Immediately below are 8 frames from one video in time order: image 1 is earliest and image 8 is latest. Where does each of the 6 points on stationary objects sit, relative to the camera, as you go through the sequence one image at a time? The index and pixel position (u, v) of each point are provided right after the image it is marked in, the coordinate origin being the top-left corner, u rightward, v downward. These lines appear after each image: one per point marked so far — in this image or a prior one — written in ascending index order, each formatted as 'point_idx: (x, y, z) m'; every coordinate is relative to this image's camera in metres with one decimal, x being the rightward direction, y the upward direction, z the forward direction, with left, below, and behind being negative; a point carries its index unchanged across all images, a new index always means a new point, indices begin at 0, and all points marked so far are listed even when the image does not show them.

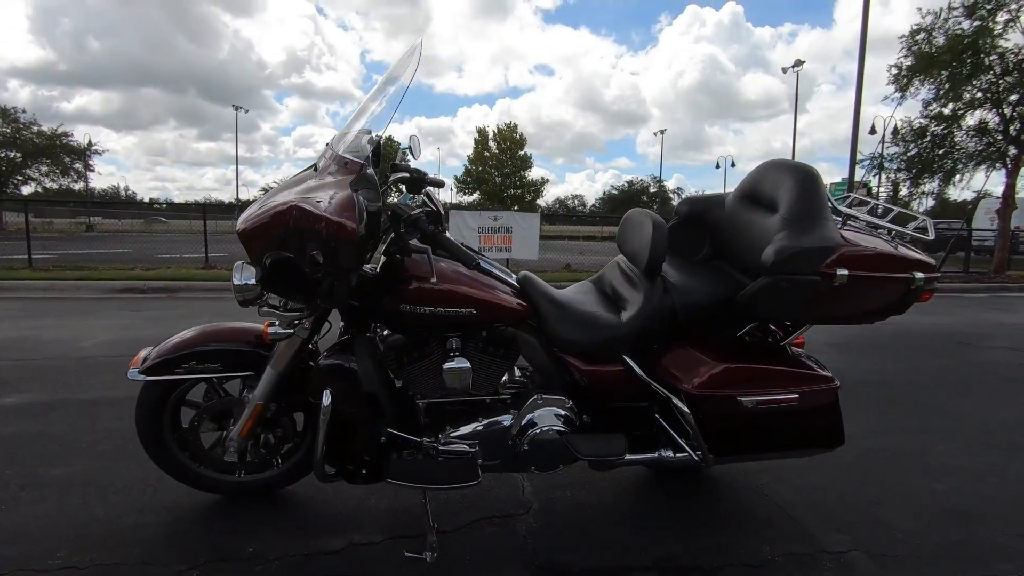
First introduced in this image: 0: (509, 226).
0: (0.0, +1.6, +13.8) m
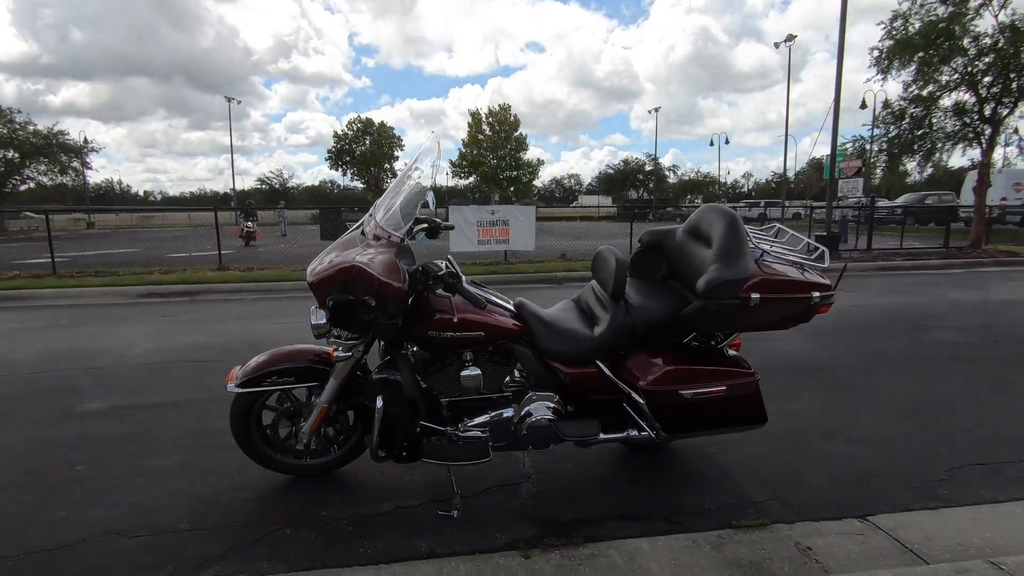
0: (-0.1, +1.9, +14.5) m
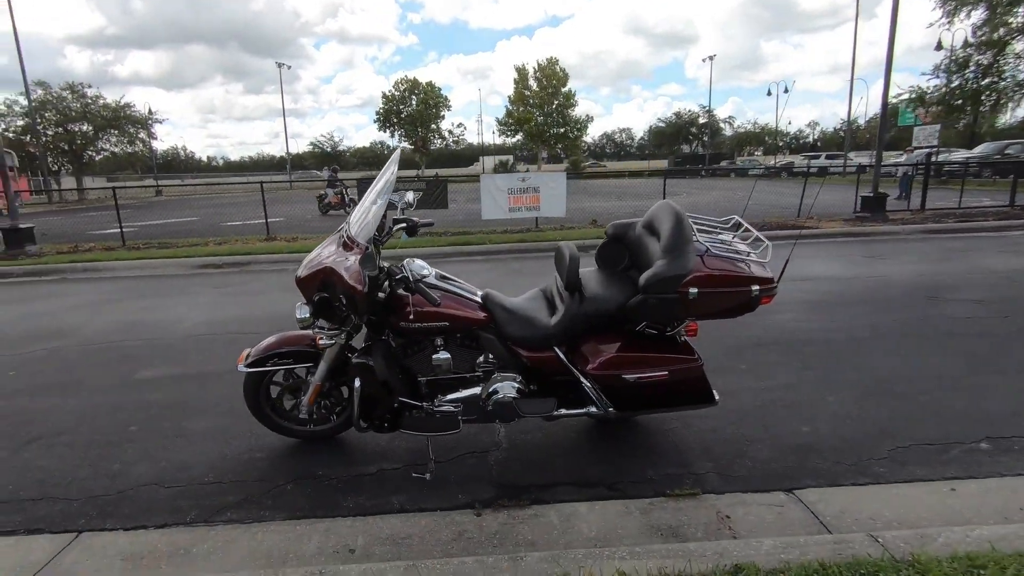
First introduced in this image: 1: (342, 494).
0: (+0.7, +2.8, +14.6) m
1: (-1.0, -1.2, +3.2) m
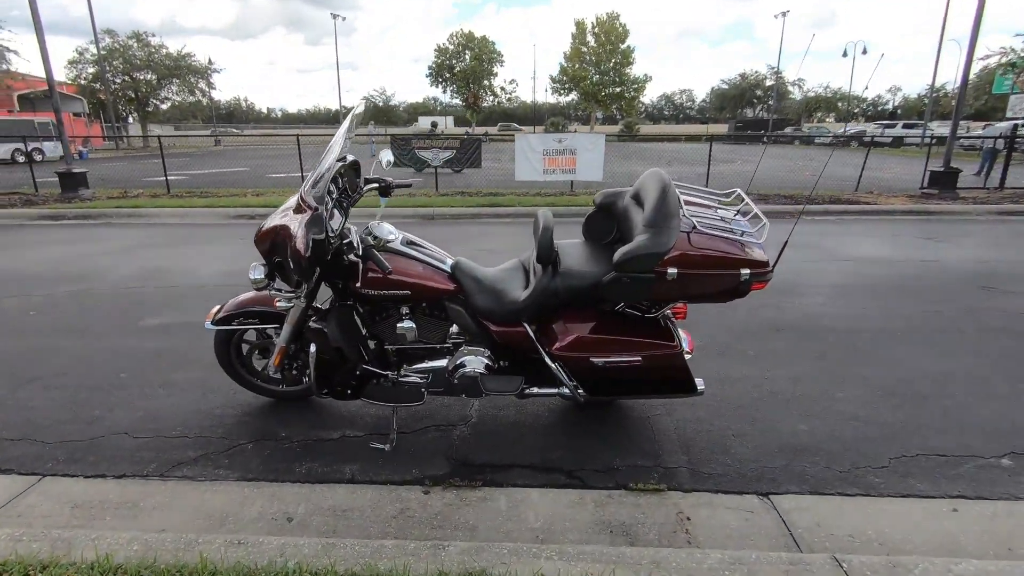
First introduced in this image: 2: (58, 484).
0: (+1.6, +3.7, +14.1) m
1: (-1.3, -1.0, +3.2) m
2: (-2.5, -1.1, +3.0) m
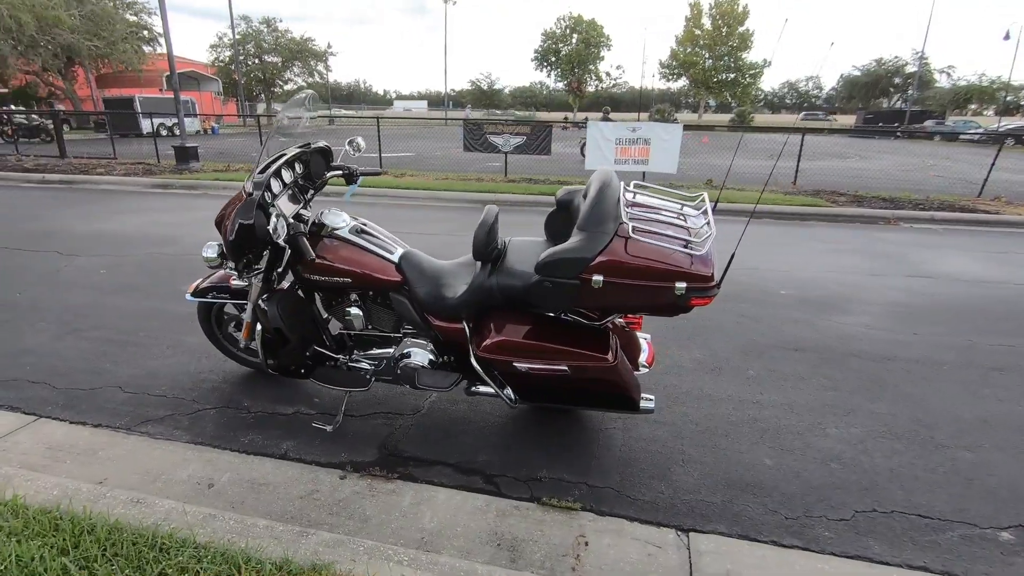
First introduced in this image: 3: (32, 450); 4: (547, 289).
0: (+3.4, +3.8, +13.5) m
1: (-1.7, -0.9, +3.4) m
2: (-2.9, -0.9, +3.4) m
3: (-2.8, -0.9, +3.1) m
4: (+0.2, 0.0, +2.7) m
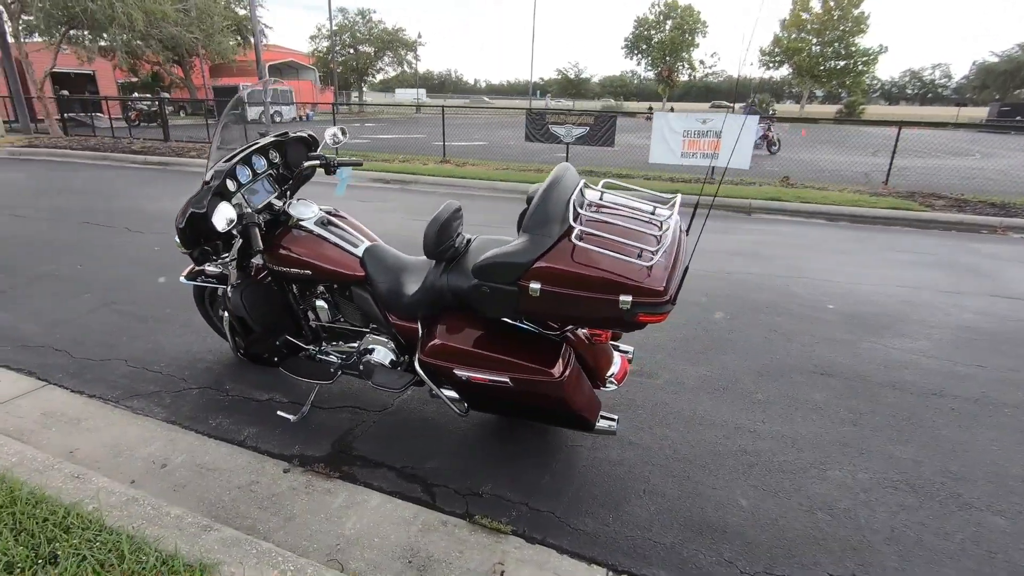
0: (+4.8, +3.7, +12.6) m
1: (-1.9, -0.8, +3.4) m
2: (-3.1, -0.7, +3.6) m
3: (-3.0, -0.8, +3.4) m
4: (-0.1, 0.0, +2.5) m
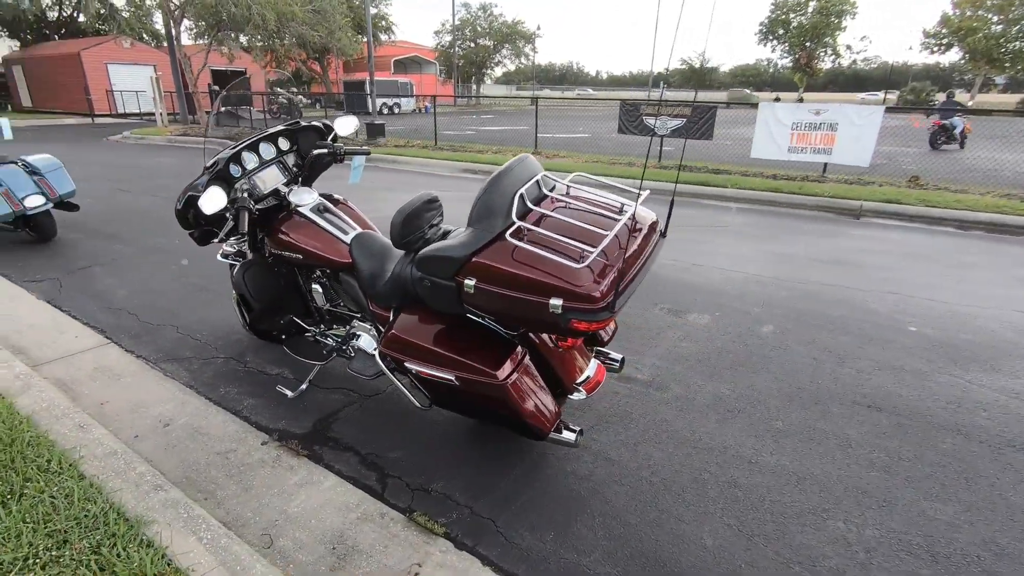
0: (+6.7, +3.5, +11.3) m
1: (-1.9, -0.6, +3.7) m
2: (-3.1, -0.5, +4.2) m
3: (-3.1, -0.6, +3.9) m
4: (-0.3, 0.0, +2.4) m
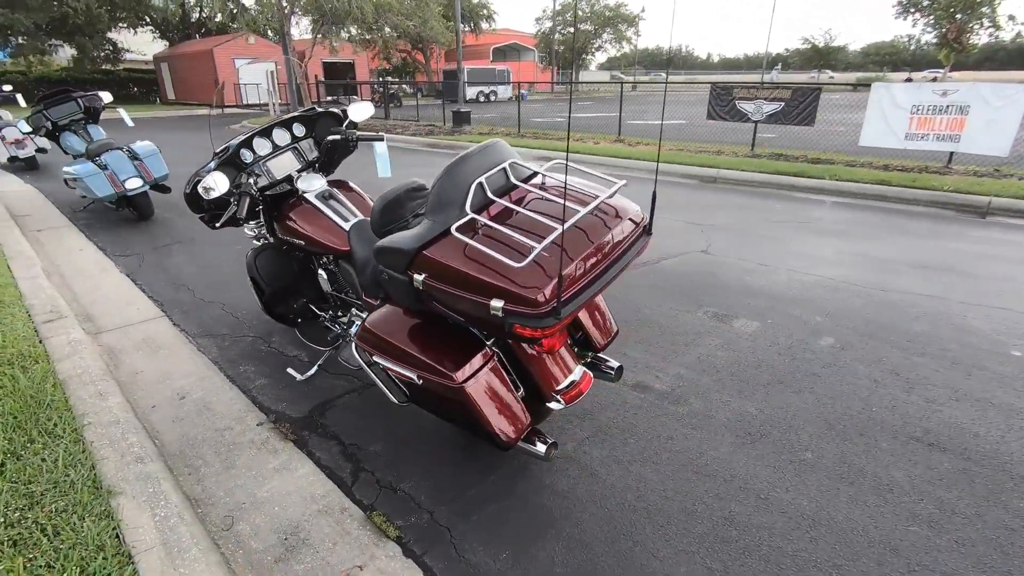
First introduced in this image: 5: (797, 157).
0: (+8.2, +3.3, +9.7) m
1: (-1.9, -0.5, +3.9) m
2: (-2.9, -0.3, +4.5) m
3: (-3.0, -0.4, +4.2) m
4: (-0.5, 0.0, +2.3) m
5: (+6.0, +2.8, +11.5) m
